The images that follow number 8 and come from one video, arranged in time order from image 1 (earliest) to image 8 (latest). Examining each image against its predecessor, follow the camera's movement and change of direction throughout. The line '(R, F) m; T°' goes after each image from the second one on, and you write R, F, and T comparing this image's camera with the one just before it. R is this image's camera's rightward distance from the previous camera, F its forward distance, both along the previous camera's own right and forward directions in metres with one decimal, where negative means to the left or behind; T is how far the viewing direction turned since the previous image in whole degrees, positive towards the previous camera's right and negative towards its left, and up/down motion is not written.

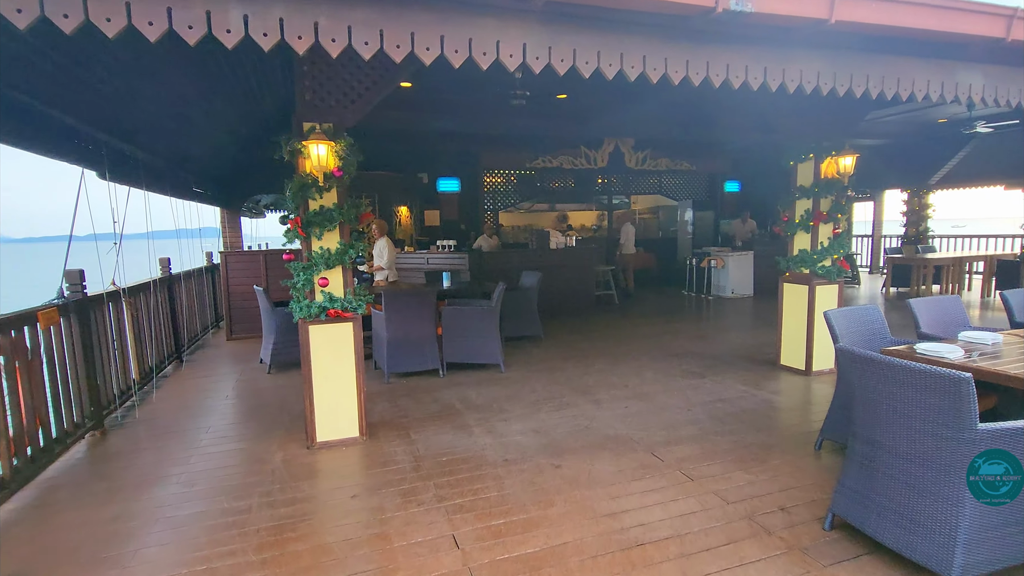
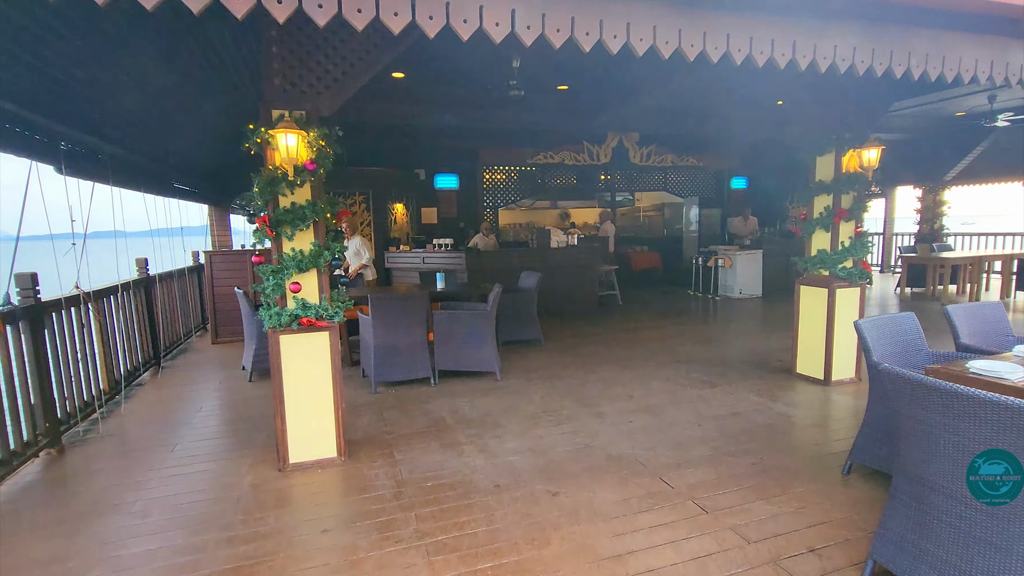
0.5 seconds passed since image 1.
(+0.1, +0.3) m; 0°
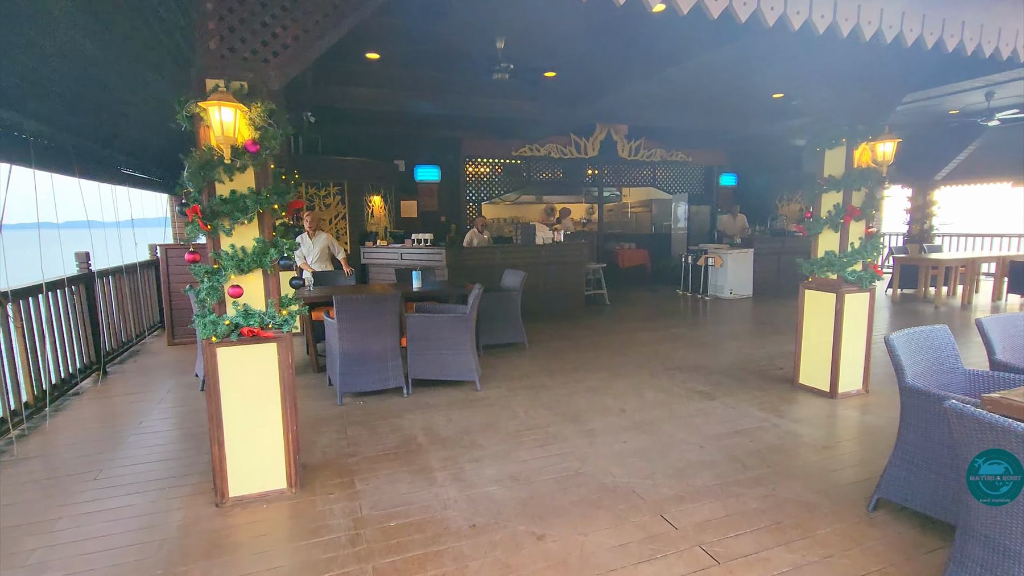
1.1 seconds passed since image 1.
(0.0, +0.4) m; +2°
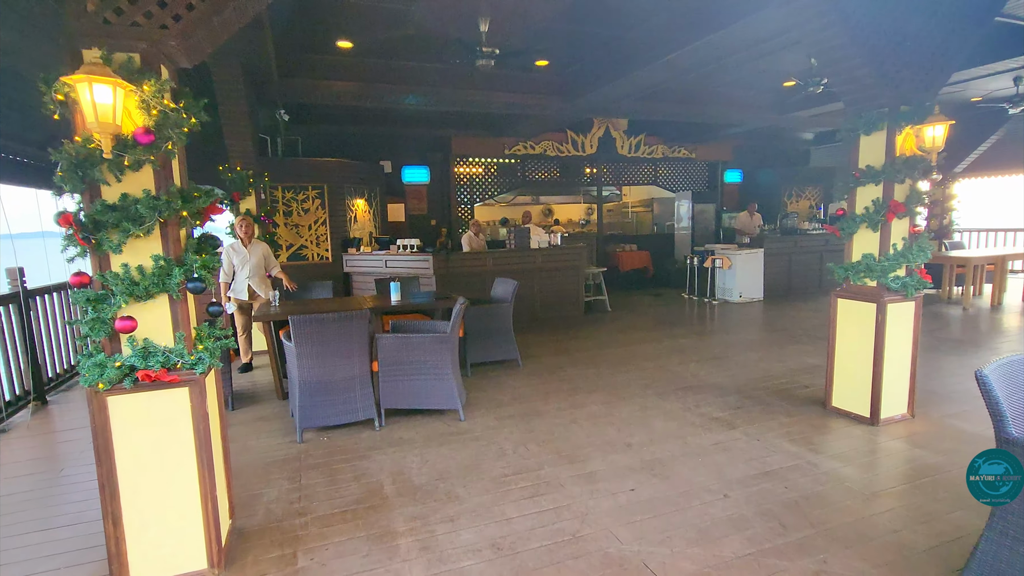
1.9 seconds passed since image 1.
(+0.1, +0.5) m; 0°
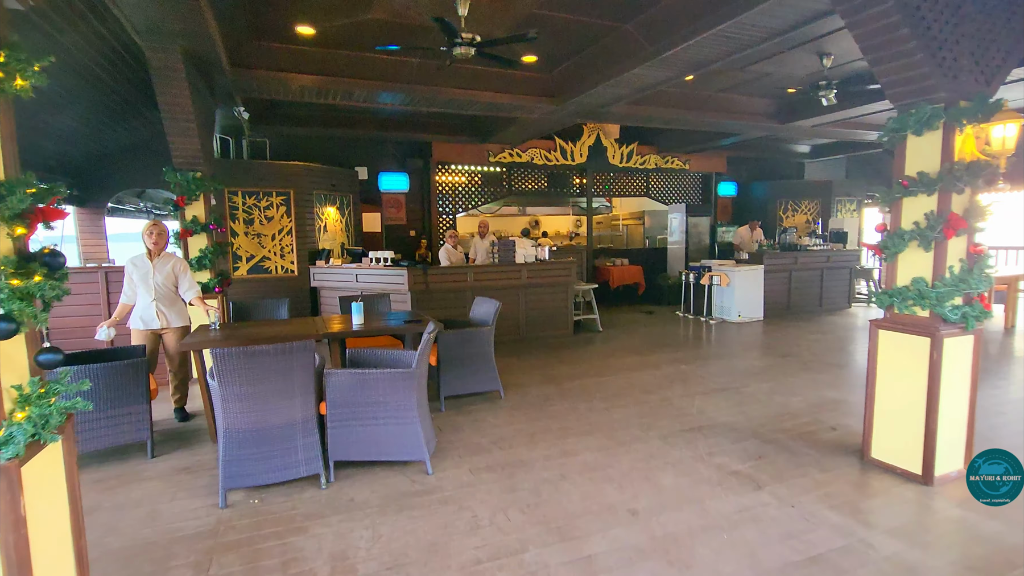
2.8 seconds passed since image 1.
(0.0, +0.6) m; +2°
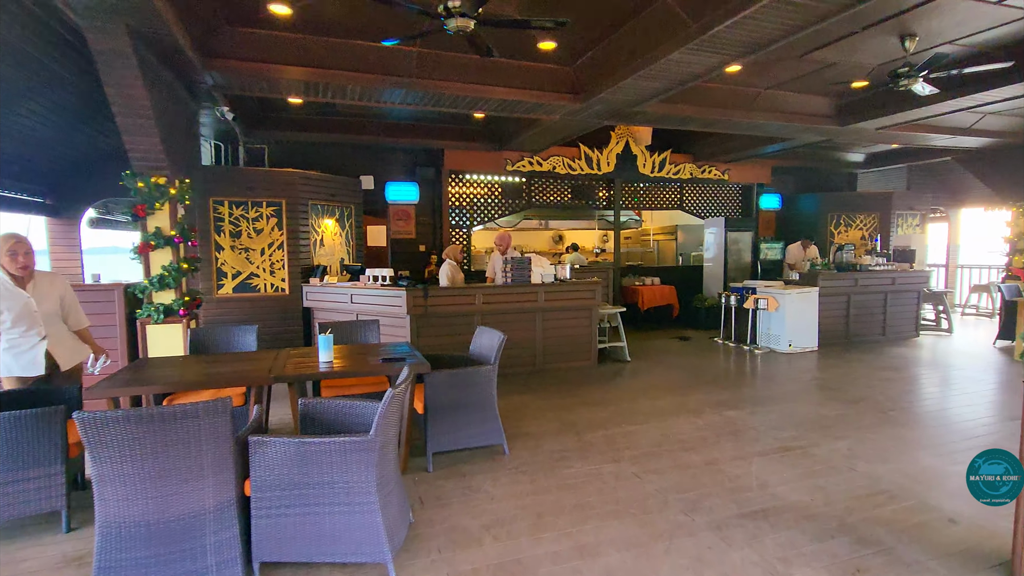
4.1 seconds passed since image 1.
(+0.1, +0.8) m; -3°
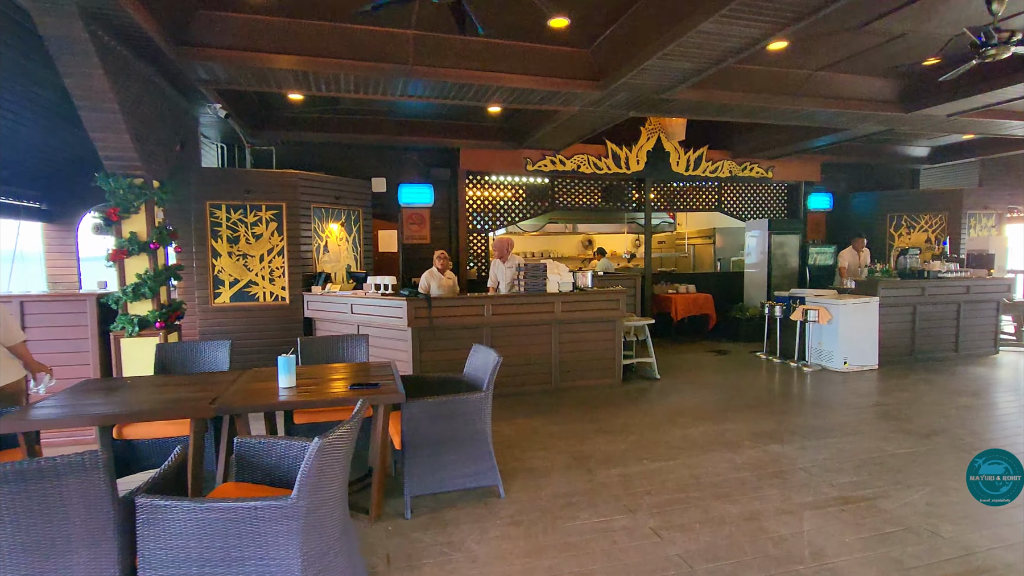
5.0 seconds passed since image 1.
(+0.2, +0.5) m; -4°
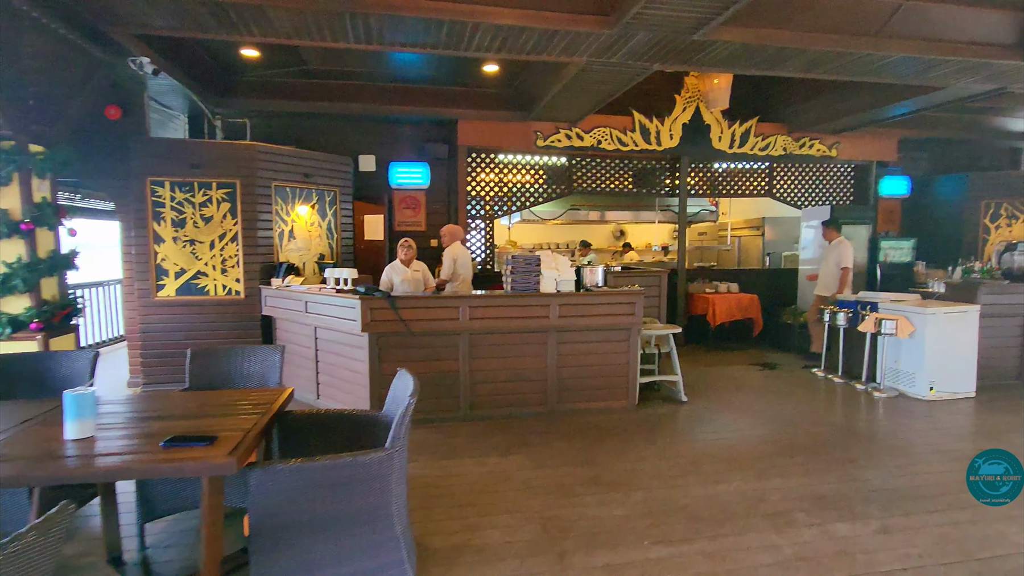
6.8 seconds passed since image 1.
(+0.4, +1.0) m; -5°
